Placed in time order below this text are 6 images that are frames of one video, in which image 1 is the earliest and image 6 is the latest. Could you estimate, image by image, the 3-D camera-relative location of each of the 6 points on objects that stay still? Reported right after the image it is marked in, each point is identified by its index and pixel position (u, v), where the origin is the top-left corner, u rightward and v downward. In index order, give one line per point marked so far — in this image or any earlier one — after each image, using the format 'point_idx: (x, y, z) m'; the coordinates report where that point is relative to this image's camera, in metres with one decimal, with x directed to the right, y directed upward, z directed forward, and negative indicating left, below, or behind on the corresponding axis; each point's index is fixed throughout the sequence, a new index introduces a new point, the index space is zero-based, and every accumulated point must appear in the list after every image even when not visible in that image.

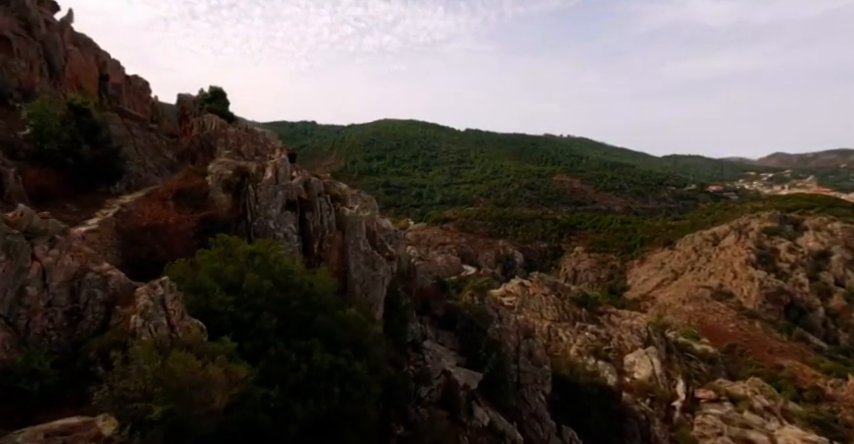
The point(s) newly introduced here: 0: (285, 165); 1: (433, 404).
0: (-5.5, +2.2, +16.8) m
1: (+0.3, -7.3, +17.9) m
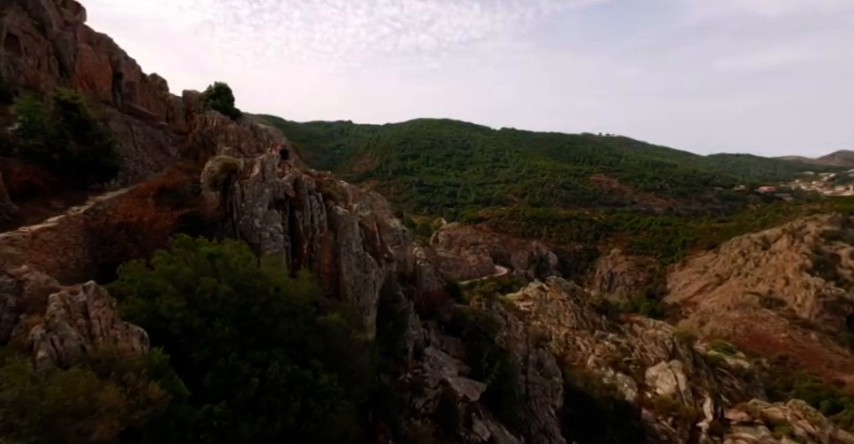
0: (-5.7, +2.2, +16.1) m
1: (+0.1, -7.3, +16.8) m
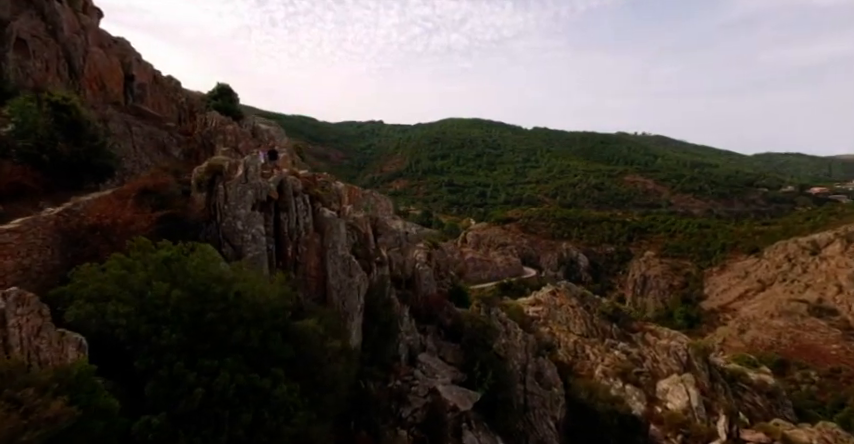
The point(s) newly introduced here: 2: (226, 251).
0: (-6.1, +2.2, +15.9) m
1: (-0.4, -7.4, +16.2) m
2: (-6.3, -0.9, +14.3) m
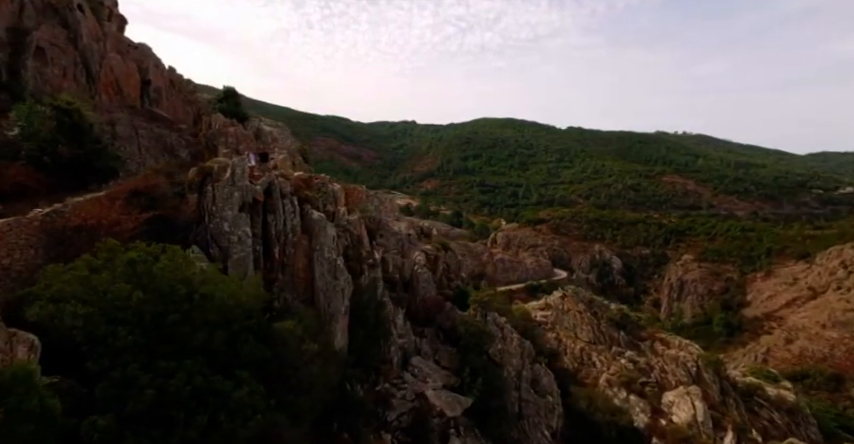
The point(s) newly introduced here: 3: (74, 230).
0: (-6.6, +2.1, +16.1) m
1: (-0.9, -7.5, +16.1) m
2: (-6.9, -1.0, +14.5) m
3: (-10.2, -0.2, +12.8) m
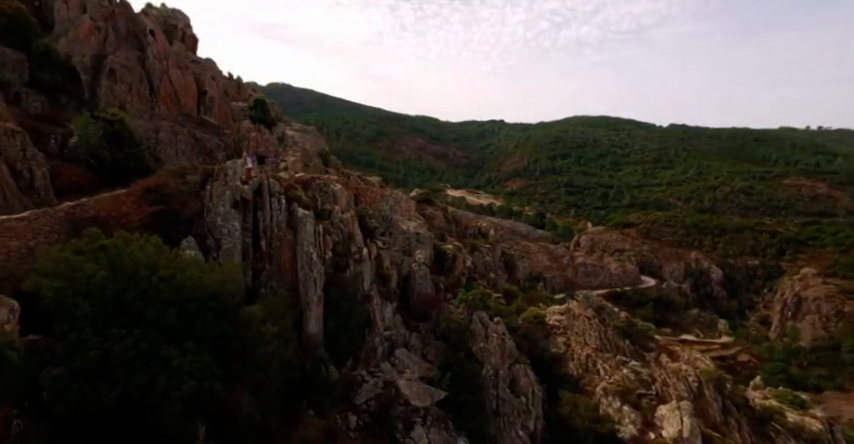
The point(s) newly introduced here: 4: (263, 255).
0: (-7.7, +2.3, +18.4) m
1: (-2.4, -7.5, +17.3) m
2: (-8.4, -0.8, +16.9) m
3: (-11.9, +0.1, +15.8) m
4: (-6.6, -1.3, +17.8) m
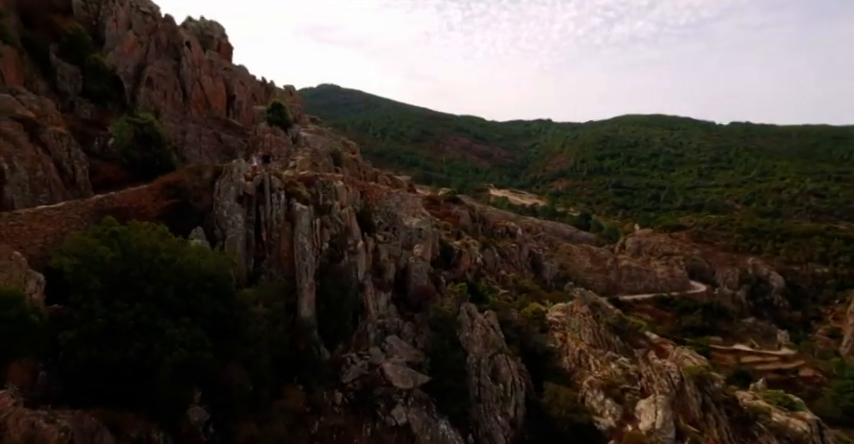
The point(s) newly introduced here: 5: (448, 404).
0: (-8.3, +2.6, +20.5) m
1: (-3.2, -7.2, +18.9) m
2: (-9.2, -0.4, +19.1) m
3: (-12.7, +0.5, +18.3) m
4: (-7.4, -1.0, +19.8) m
5: (+0.7, -8.1, +20.0) m
